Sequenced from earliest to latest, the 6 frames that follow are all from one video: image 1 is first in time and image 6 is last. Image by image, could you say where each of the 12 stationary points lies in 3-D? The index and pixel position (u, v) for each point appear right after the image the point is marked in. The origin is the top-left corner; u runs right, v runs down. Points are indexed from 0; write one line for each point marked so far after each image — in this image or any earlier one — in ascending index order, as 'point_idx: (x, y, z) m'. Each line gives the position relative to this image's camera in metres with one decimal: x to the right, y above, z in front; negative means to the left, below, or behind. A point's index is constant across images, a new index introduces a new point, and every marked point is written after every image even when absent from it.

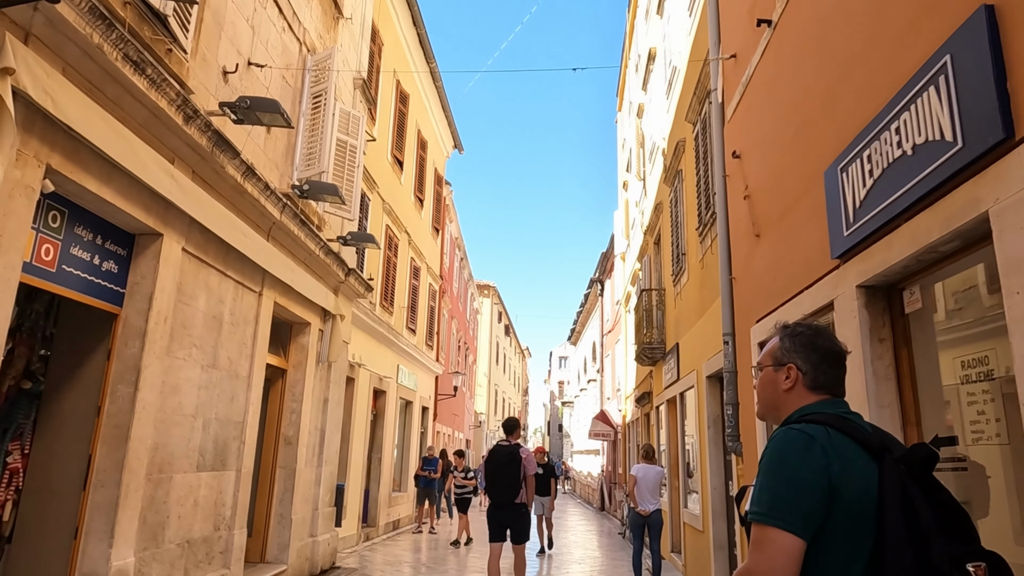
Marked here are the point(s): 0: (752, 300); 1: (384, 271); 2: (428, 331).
0: (+2.1, -0.1, +5.8) m
1: (-2.8, +0.4, +14.3) m
2: (-2.4, -1.3, +19.0) m
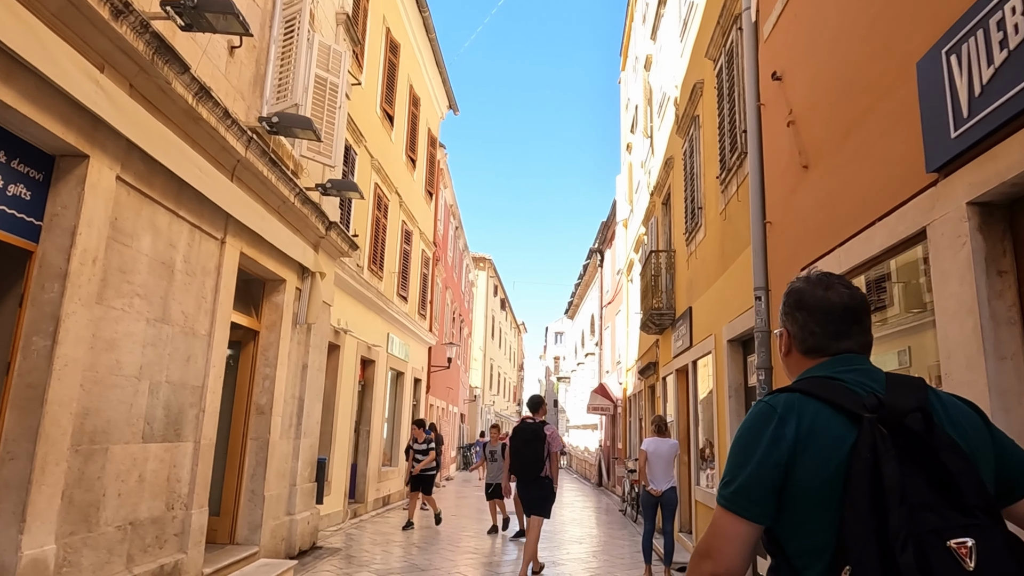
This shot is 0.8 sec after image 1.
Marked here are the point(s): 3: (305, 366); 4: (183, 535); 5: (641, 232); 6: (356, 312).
0: (+2.1, +0.3, +5.0) m
1: (-2.8, +1.1, +13.4) m
2: (-2.5, -0.3, +18.1) m
3: (-2.6, -1.0, +8.5) m
4: (-2.8, -2.1, +5.6) m
5: (+3.0, +1.3, +15.4) m
6: (-3.0, -0.5, +12.3) m
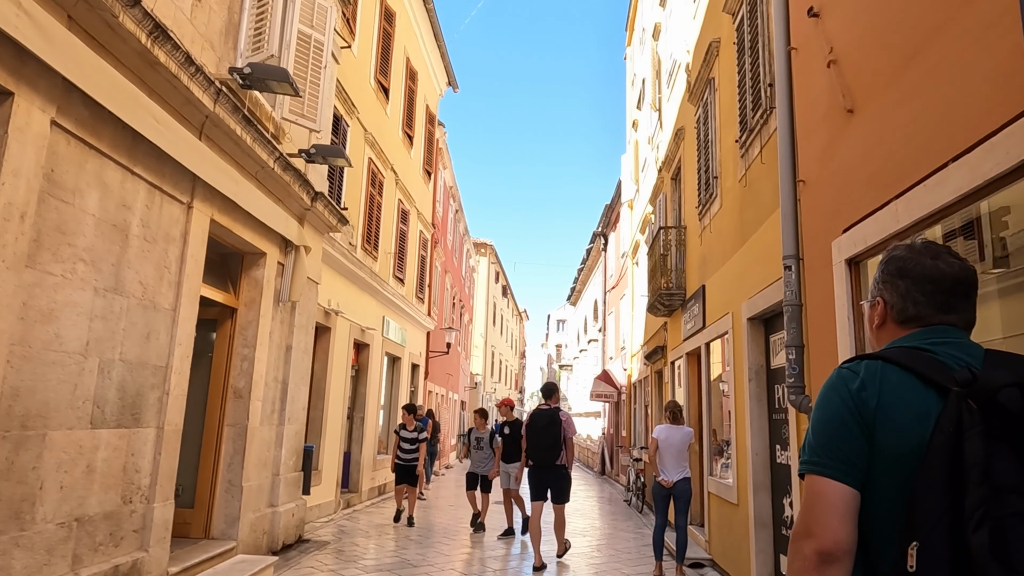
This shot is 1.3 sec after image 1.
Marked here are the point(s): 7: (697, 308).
0: (+2.1, +0.5, +4.3) m
1: (-2.8, +1.5, +12.7) m
2: (-2.5, +0.1, +17.5) m
3: (-2.7, -0.7, +7.9) m
4: (-2.8, -1.9, +5.0) m
5: (+3.1, +1.7, +14.8) m
6: (-2.9, -0.1, +11.7) m
7: (+2.5, -0.3, +9.1) m
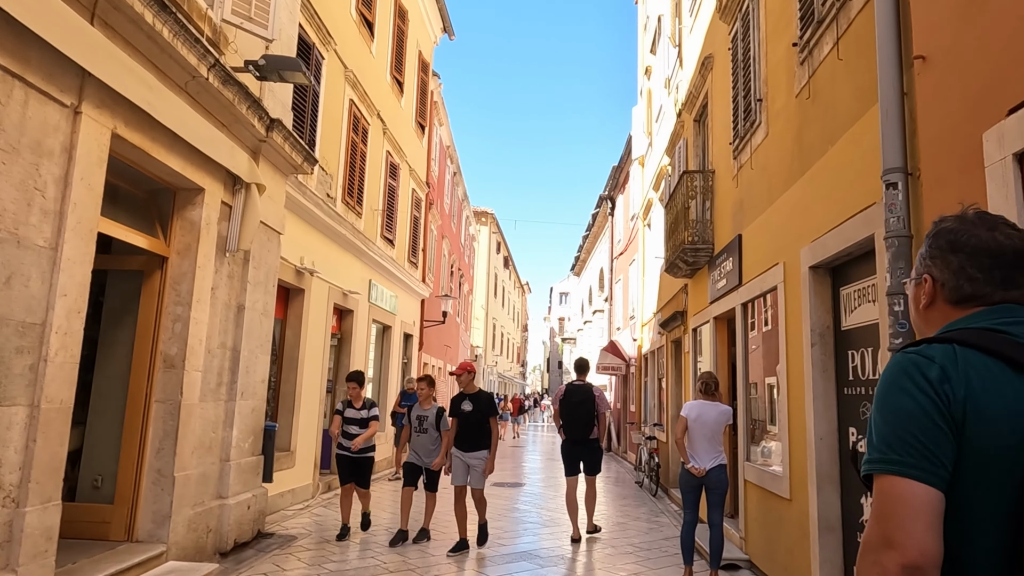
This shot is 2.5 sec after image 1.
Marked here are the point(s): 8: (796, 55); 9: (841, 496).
0: (+2.1, +0.9, +2.9) m
1: (-2.8, +2.2, +11.3) m
2: (-2.5, +1.0, +16.1) m
3: (-2.7, -0.2, +6.5) m
4: (-2.8, -1.4, +3.7) m
5: (+3.1, +2.5, +13.3) m
6: (-2.9, +0.6, +10.3) m
7: (+2.5, +0.3, +7.7) m
8: (+2.4, +1.9, +5.5) m
9: (+2.3, -1.5, +4.6) m
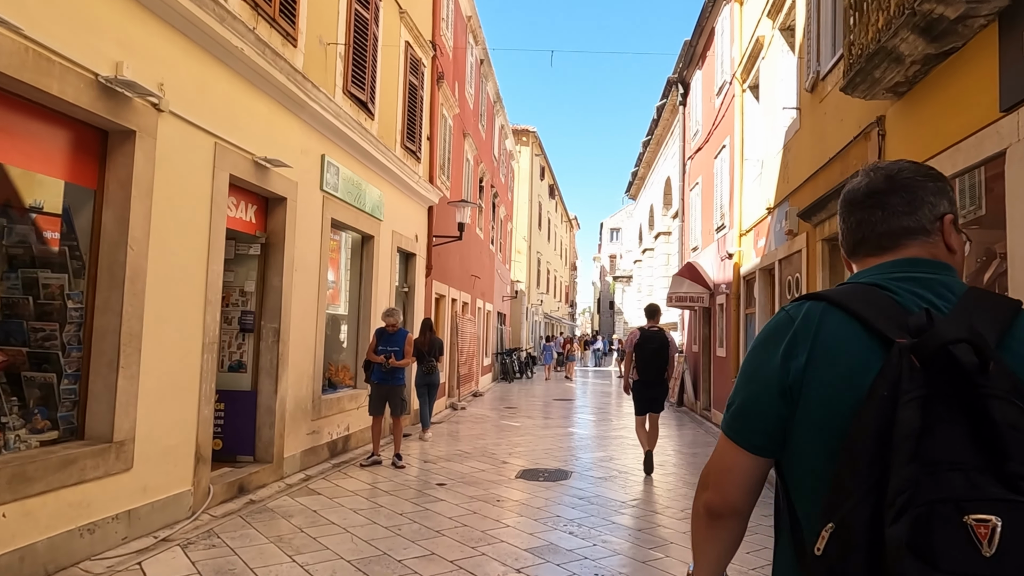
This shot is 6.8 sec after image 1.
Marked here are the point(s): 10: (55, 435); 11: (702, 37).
0: (+1.8, +1.6, -2.1) m
1: (-2.5, +3.5, +6.4) m
2: (-1.8, +2.8, +11.3) m
3: (-2.7, +0.7, +1.9) m
4: (-3.0, -0.8, -0.8) m
5: (+3.5, +4.1, +8.0) m
6: (-2.7, +1.8, +5.6) m
7: (+2.6, +1.4, +2.6) m
8: (+2.2, +2.8, +0.3) m
9: (+2.2, -0.6, -0.2) m
10: (-3.2, -1.0, +4.6) m
11: (+4.5, +6.0, +15.7) m
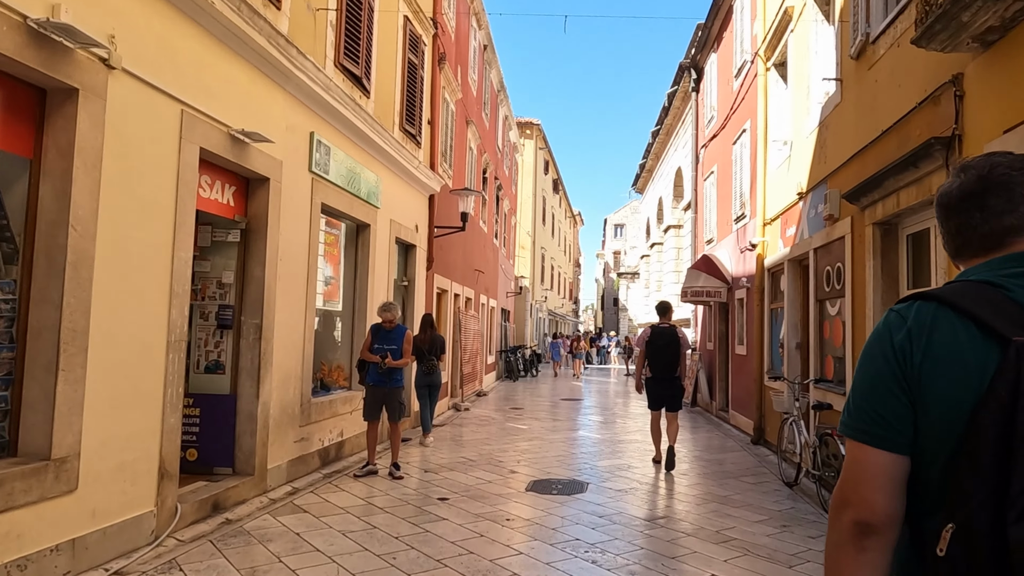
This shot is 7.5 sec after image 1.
0: (+1.8, +1.6, -2.9) m
1: (-2.4, +3.6, +5.6) m
2: (-1.7, +2.9, +10.5) m
3: (-2.6, +0.8, +1.1) m
4: (-3.0, -0.7, -1.5) m
5: (+3.6, +4.2, +7.2) m
6: (-2.6, +1.9, +4.8) m
7: (+2.7, +1.5, +1.8) m
8: (+2.3, +2.9, -0.5) m
9: (+2.3, -0.6, -1.0) m
10: (-3.1, -1.0, +3.9) m
11: (+4.6, +6.1, +14.9) m
